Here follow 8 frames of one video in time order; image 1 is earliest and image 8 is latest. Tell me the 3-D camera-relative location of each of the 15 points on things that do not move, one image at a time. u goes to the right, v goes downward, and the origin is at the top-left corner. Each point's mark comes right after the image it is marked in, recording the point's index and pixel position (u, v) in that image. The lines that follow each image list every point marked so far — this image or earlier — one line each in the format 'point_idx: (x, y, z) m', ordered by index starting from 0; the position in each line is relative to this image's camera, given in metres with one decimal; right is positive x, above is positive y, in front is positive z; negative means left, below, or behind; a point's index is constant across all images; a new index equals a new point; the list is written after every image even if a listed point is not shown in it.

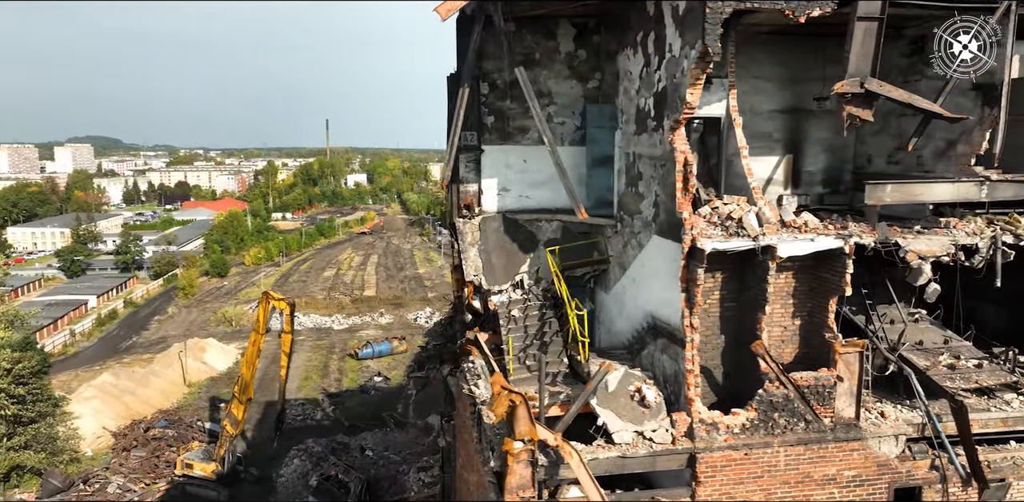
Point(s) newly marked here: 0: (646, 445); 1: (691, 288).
0: (+1.5, -2.1, +6.6) m
1: (+2.1, -0.4, +6.9) m
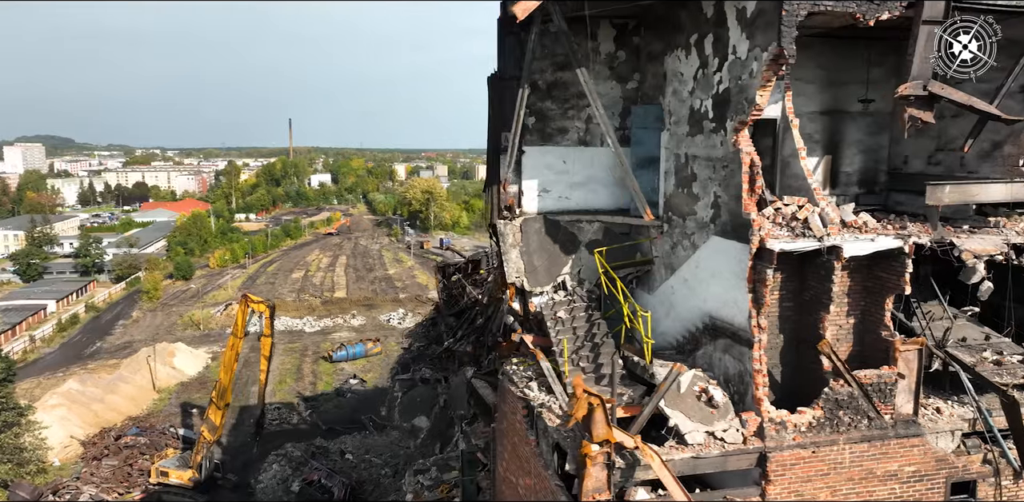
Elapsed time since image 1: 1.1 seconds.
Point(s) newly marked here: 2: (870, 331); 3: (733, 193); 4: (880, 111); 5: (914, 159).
0: (+2.3, -2.1, +6.6) m
1: (+2.9, -0.4, +7.0) m
2: (+4.5, -1.0, +7.6) m
3: (+2.7, +0.7, +7.1) m
4: (+5.6, +2.2, +9.3) m
5: (+6.1, +1.4, +9.1) m
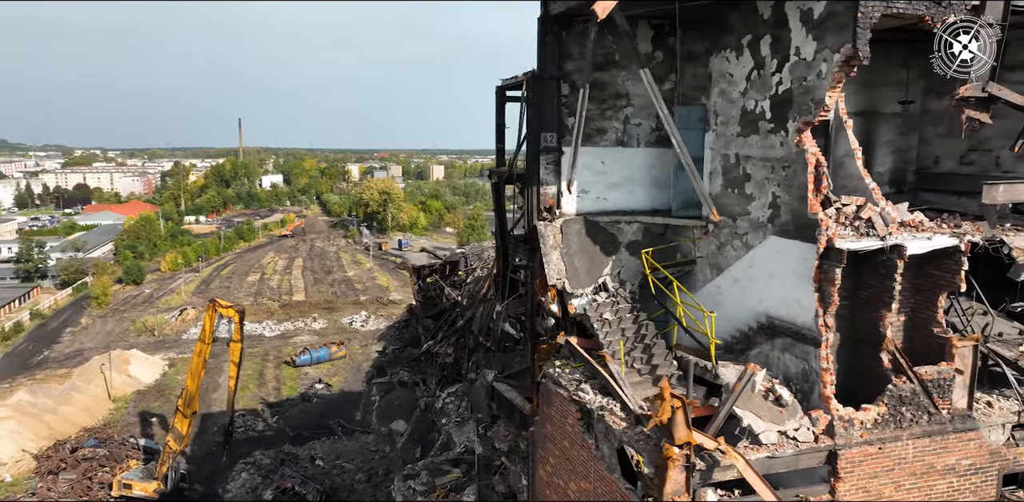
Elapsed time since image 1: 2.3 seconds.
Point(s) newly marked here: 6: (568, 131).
0: (+3.1, -2.1, +6.7) m
1: (+3.7, -0.4, +7.0) m
2: (+5.3, -1.0, +7.8) m
3: (+3.4, +0.7, +7.2) m
4: (+6.2, +2.2, +9.5) m
5: (+6.7, +1.4, +9.4) m
6: (+0.9, +1.9, +9.6) m
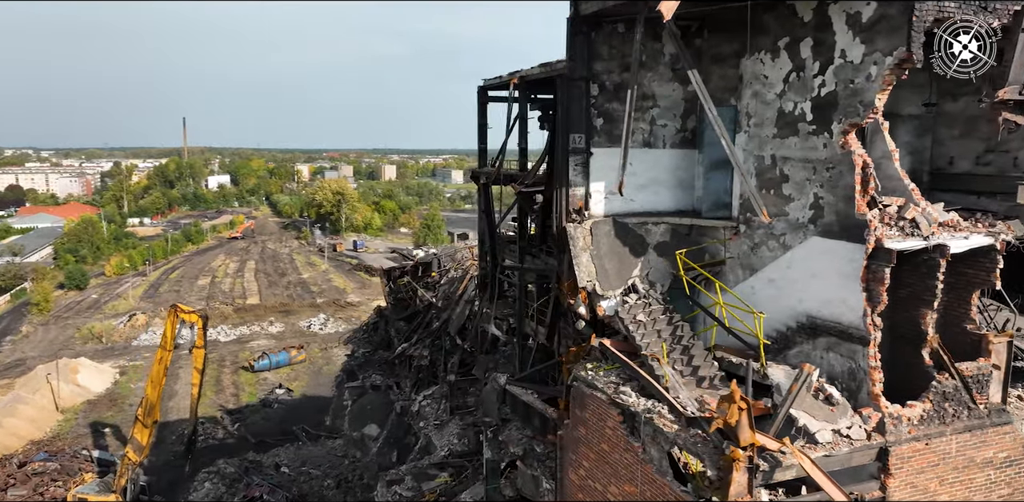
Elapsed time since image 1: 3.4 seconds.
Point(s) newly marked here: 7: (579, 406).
0: (+3.7, -2.1, +6.7) m
1: (+4.3, -0.4, +7.1) m
2: (+5.8, -1.0, +8.0) m
3: (+4.0, +0.7, +7.3) m
4: (+6.7, +2.2, +9.8) m
5: (+7.2, +1.5, +9.7) m
6: (+1.3, +1.9, +9.5) m
7: (+1.0, -2.3, +9.1) m
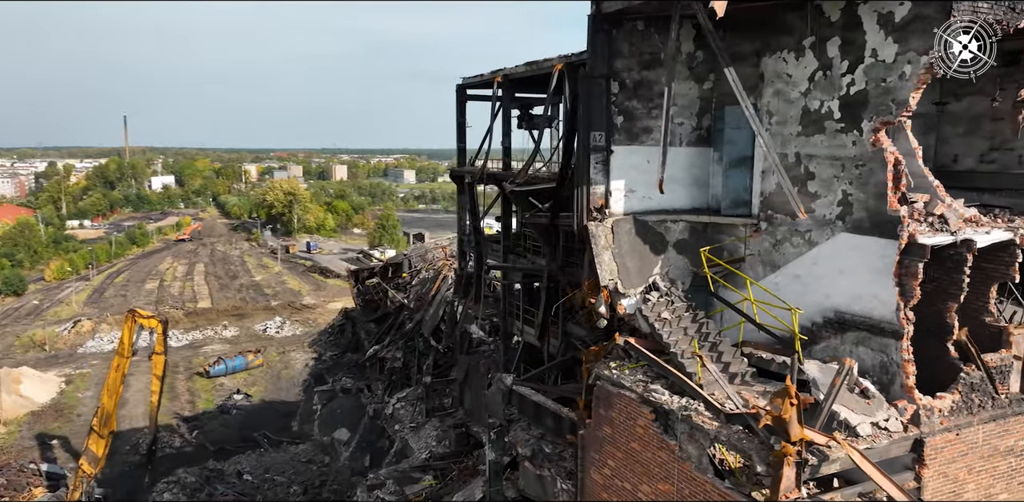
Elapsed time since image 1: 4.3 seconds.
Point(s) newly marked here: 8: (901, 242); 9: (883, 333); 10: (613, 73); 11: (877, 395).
0: (+4.2, -2.1, +6.8) m
1: (+4.7, -0.4, +7.3) m
2: (+6.3, -0.9, +8.2) m
3: (+4.4, +0.7, +7.4) m
4: (+6.9, +2.3, +10.1) m
5: (+7.5, +1.5, +10.0) m
6: (+1.6, +1.9, +9.5) m
7: (+1.4, -2.3, +9.1) m
8: (+4.6, +0.1, +7.1) m
9: (+4.6, -1.0, +7.4) m
10: (+1.6, +2.8, +9.3) m
11: (+4.3, -1.7, +7.2) m
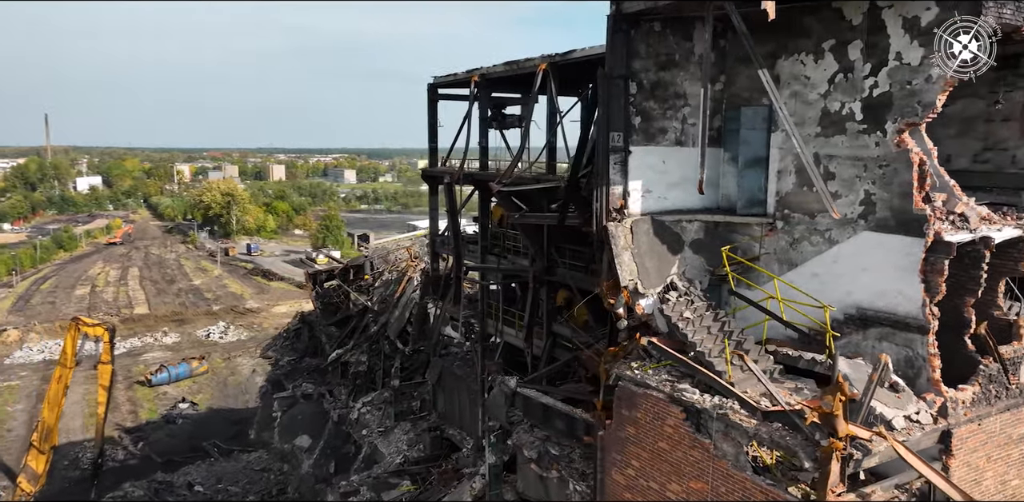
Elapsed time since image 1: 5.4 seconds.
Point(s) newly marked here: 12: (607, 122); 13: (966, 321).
0: (+4.7, -2.1, +7.0) m
1: (+5.2, -0.3, +7.5) m
2: (+6.6, -0.9, +8.6) m
3: (+4.9, +0.8, +7.6) m
4: (+7.2, +2.3, +10.5) m
5: (+7.7, +1.6, +10.4) m
6: (+1.9, +1.9, +9.5) m
7: (+1.7, -2.3, +9.1) m
8: (+5.0, +0.1, +7.3) m
9: (+5.0, -1.0, +7.7) m
10: (+1.8, +2.7, +9.3) m
11: (+4.8, -1.7, +7.4) m
12: (+1.5, +2.0, +9.3) m
13: (+5.9, -0.9, +8.0) m
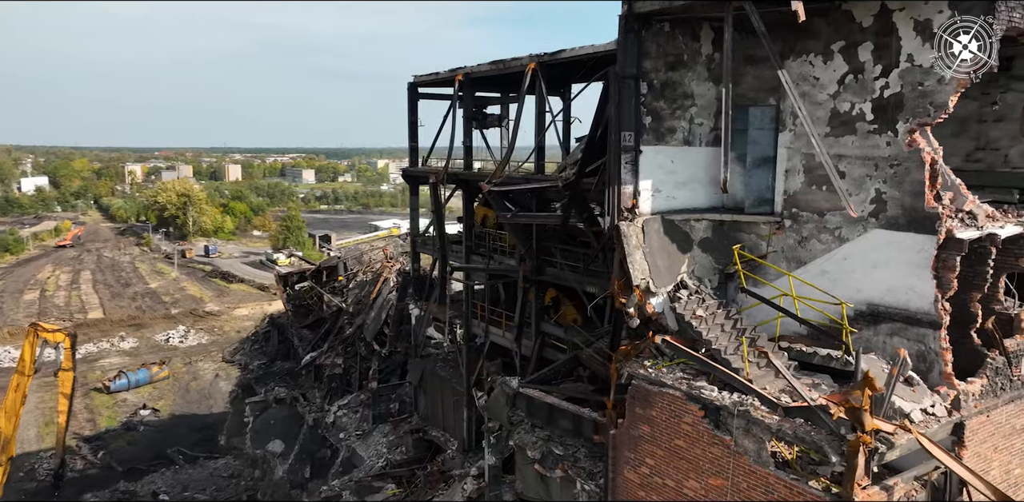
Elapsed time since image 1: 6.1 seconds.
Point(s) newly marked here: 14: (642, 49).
0: (+5.0, -2.0, +7.2) m
1: (+5.5, -0.3, +7.7) m
2: (+6.9, -0.8, +8.9) m
3: (+5.1, +0.8, +7.8) m
4: (+7.3, +2.4, +10.8) m
5: (+7.8, +1.7, +10.7) m
6: (+2.1, +1.9, +9.5) m
7: (+1.9, -2.3, +9.1) m
8: (+5.3, +0.2, +7.5) m
9: (+5.3, -0.9, +7.9) m
10: (+2.0, +2.8, +9.4) m
11: (+5.1, -1.6, +7.6) m
12: (+1.6, +2.0, +9.4) m
13: (+6.2, -0.9, +8.2) m
14: (+2.0, +3.1, +9.3) m
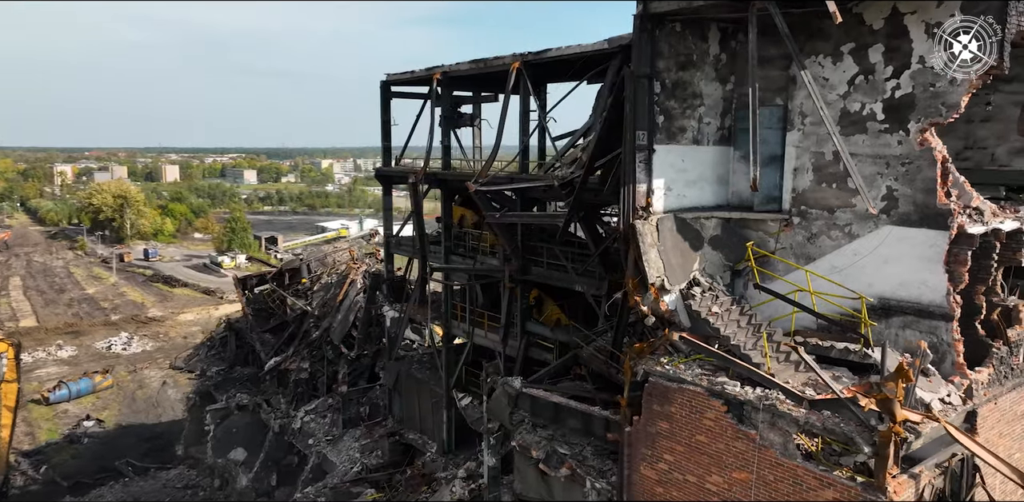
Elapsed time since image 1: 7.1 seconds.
0: (+5.4, -2.0, +7.5) m
1: (+5.8, -0.2, +8.0) m
2: (+7.1, -0.8, +9.2) m
3: (+5.5, +0.9, +8.1) m
4: (+7.4, +2.5, +11.2) m
5: (+7.9, +1.8, +11.2) m
6: (+2.3, +1.9, +9.6) m
7: (+2.2, -2.3, +9.2) m
8: (+5.7, +0.2, +7.8) m
9: (+5.6, -0.9, +8.1) m
10: (+2.2, +2.8, +9.4) m
11: (+5.5, -1.6, +7.8) m
12: (+1.9, +2.0, +9.4) m
13: (+6.5, -0.8, +8.6) m
14: (+2.2, +3.2, +9.4) m
